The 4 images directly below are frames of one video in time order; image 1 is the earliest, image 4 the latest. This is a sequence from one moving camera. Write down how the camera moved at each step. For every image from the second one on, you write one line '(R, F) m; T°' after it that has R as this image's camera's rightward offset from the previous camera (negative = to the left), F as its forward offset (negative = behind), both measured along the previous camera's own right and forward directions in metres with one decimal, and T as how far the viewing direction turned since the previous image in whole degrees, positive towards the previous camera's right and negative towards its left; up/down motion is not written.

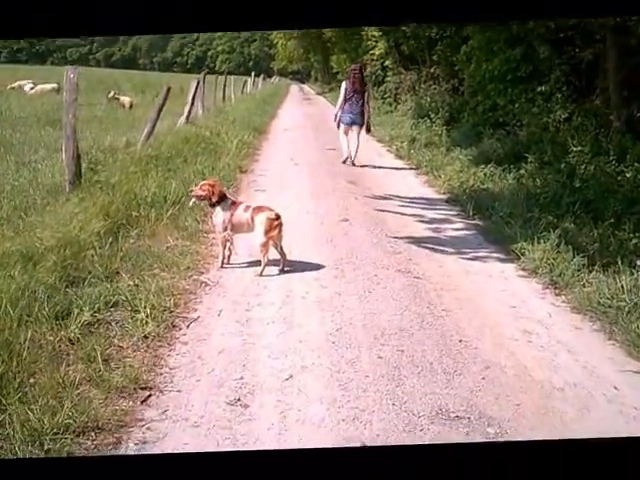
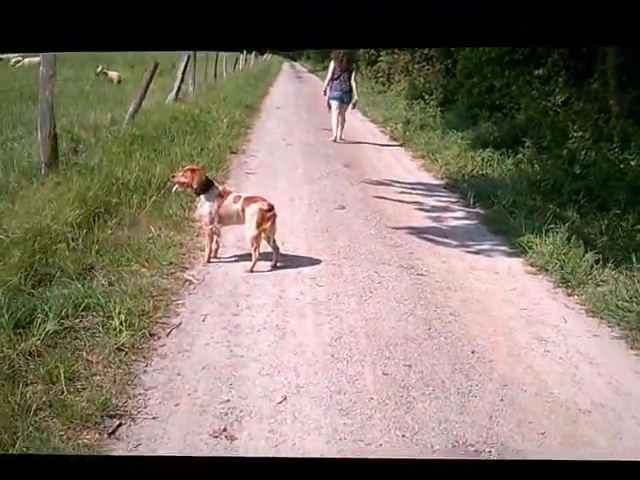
(0.0, +0.3) m; +1°
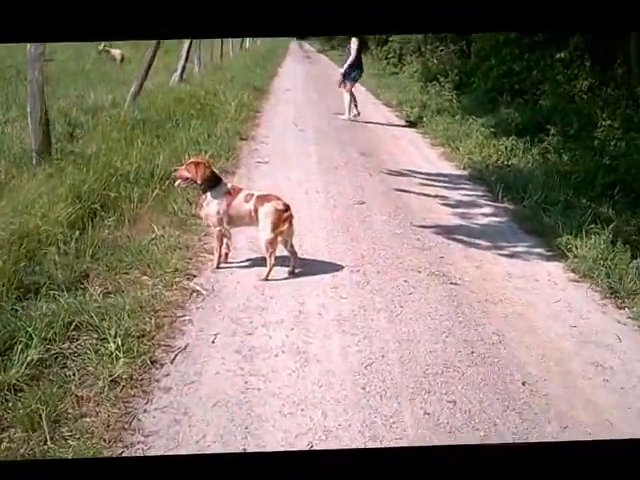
(-0.1, +0.4) m; 0°
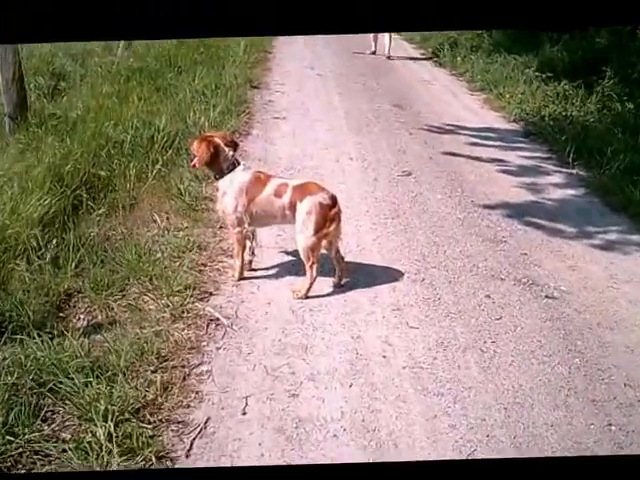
(-0.2, +0.8) m; 0°
